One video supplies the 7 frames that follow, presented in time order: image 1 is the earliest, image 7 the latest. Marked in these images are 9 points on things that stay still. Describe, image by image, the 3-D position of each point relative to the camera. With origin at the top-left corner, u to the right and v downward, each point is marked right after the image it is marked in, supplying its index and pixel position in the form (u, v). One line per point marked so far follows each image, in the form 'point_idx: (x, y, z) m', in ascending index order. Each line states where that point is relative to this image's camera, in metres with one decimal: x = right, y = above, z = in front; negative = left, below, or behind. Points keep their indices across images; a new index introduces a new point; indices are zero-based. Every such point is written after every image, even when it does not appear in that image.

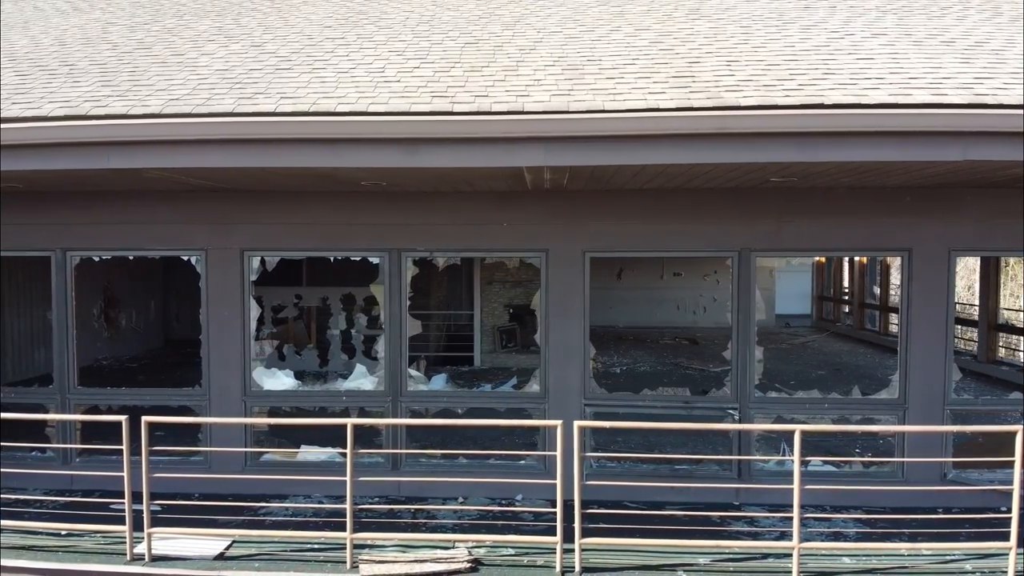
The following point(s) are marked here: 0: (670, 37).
0: (+1.2, +1.9, +4.8) m
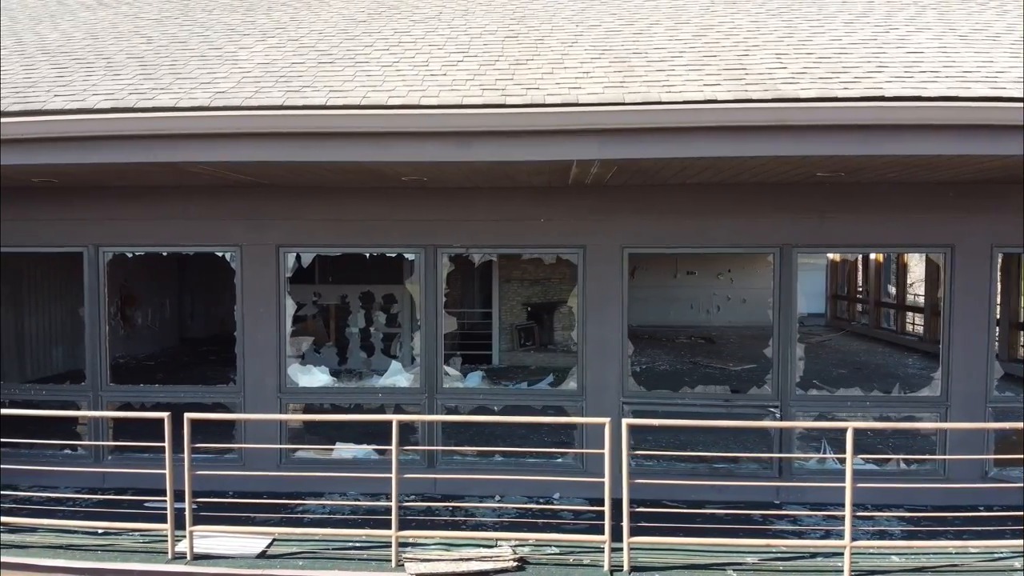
0: (+1.5, +2.0, +4.8) m
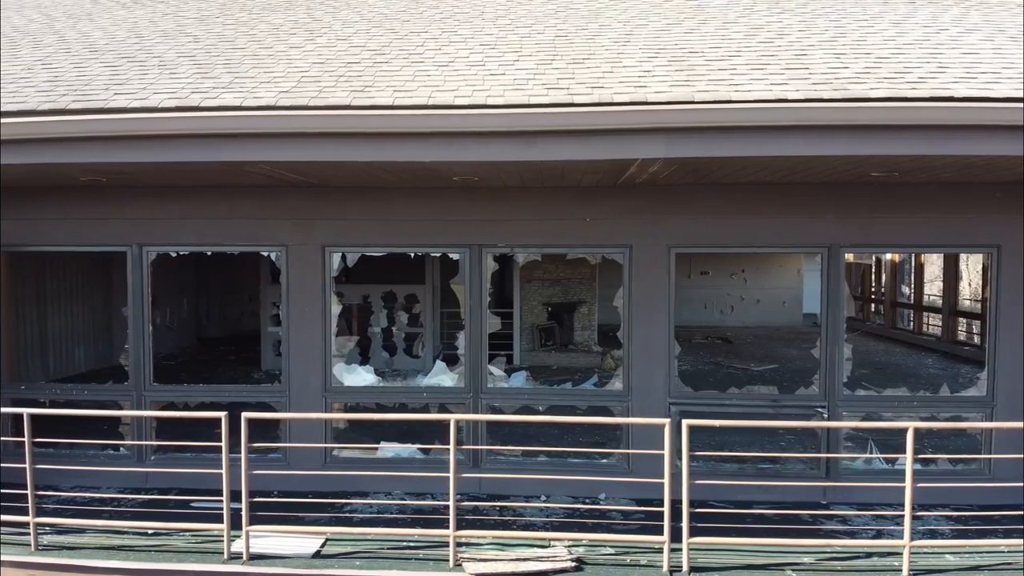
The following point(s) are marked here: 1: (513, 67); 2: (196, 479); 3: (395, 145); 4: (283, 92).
0: (+1.9, +2.0, +4.8) m
1: (0.0, +1.5, +4.2) m
2: (-2.7, -1.6, +5.4) m
3: (-0.7, +0.8, +3.6) m
4: (-1.4, +1.2, +3.9) m
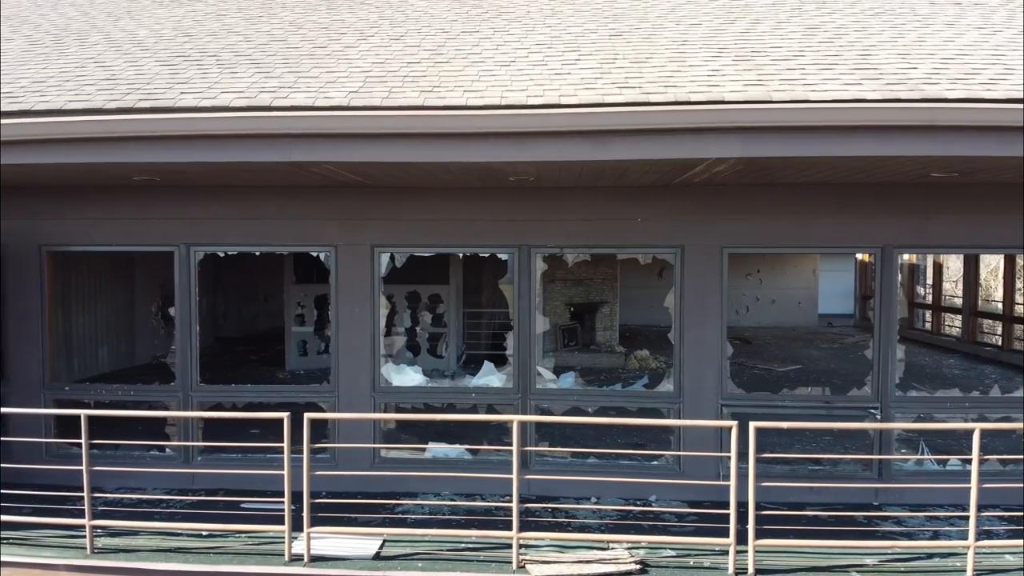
0: (+2.3, +1.9, +4.8) m
1: (+0.4, +1.5, +4.2) m
2: (-2.3, -1.6, +5.4) m
3: (-0.2, +0.8, +3.6) m
4: (-1.0, +1.2, +3.9) m
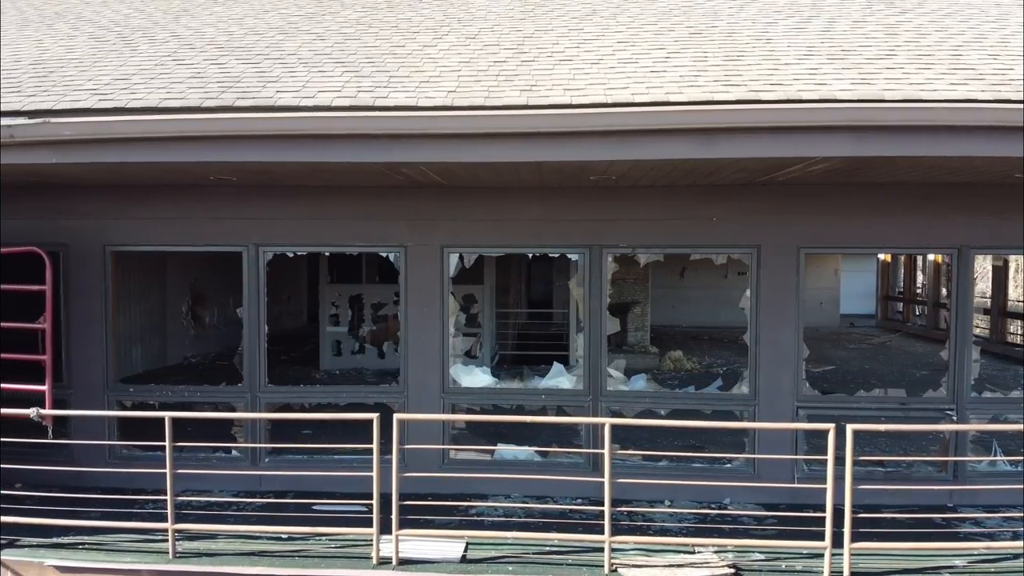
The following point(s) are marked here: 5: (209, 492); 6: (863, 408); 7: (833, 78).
0: (+2.9, +1.9, +4.8) m
1: (+1.0, +1.5, +4.1) m
2: (-1.7, -1.6, +5.3) m
3: (+0.4, +0.8, +3.5) m
4: (-0.4, +1.2, +3.8) m
5: (-2.5, -1.7, +5.3) m
6: (+2.8, -0.9, +5.0) m
7: (+1.9, +1.3, +3.8) m
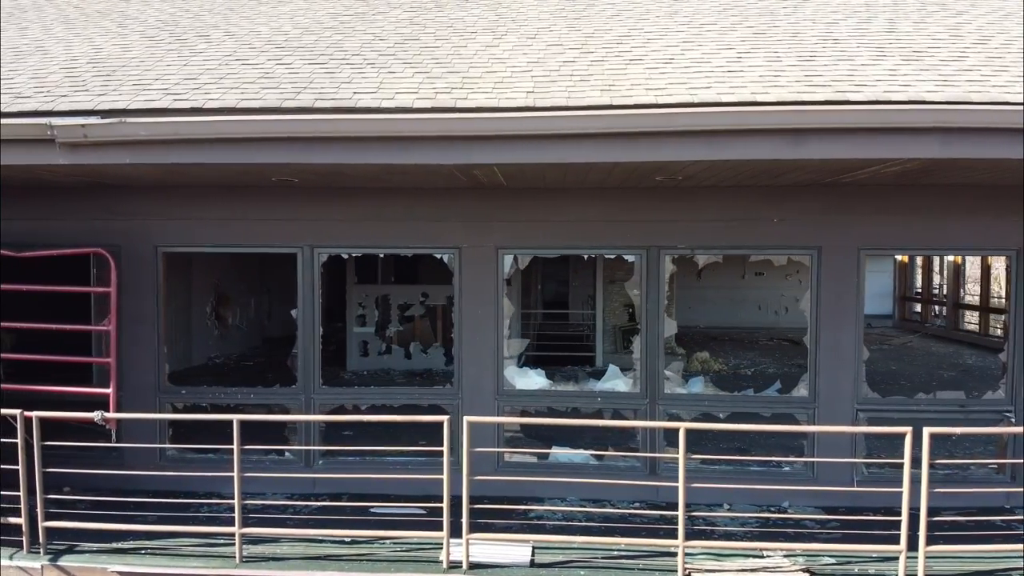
0: (+3.4, +1.9, +4.7) m
1: (+1.5, +1.5, +4.1) m
2: (-1.2, -1.6, +5.3) m
3: (+0.8, +0.8, +3.5) m
4: (+0.1, +1.2, +3.8) m
5: (-2.1, -1.7, +5.2) m
6: (+3.2, -1.0, +5.0) m
7: (+2.4, +1.2, +3.8) m
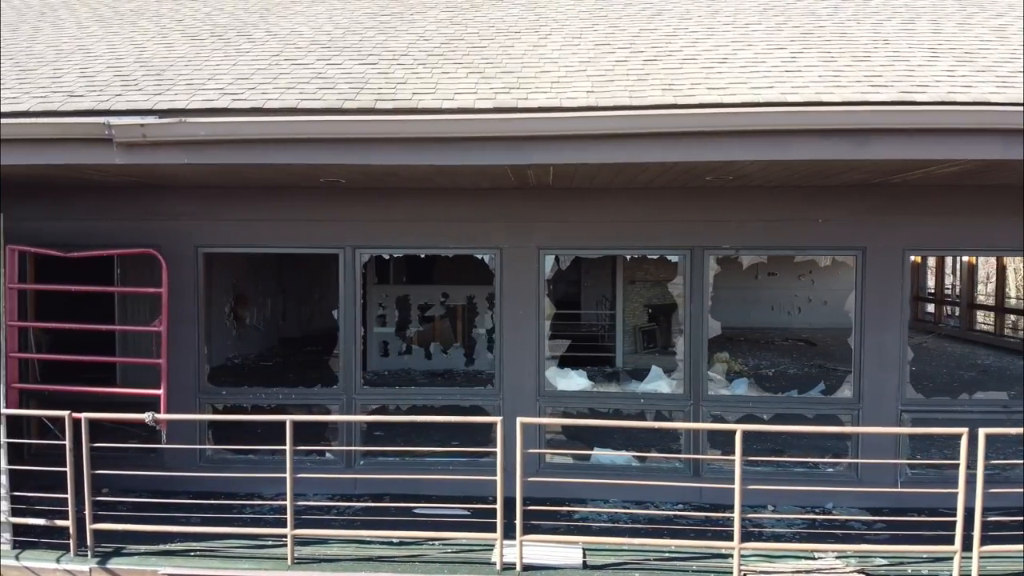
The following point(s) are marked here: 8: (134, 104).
0: (+3.8, +1.9, +4.7) m
1: (+1.8, +1.4, +4.1) m
2: (-0.9, -1.6, +5.3) m
3: (+1.2, +0.8, +3.5) m
4: (+0.5, +1.2, +3.8) m
5: (-1.7, -1.7, +5.2) m
6: (+3.6, -1.0, +5.0) m
7: (+2.7, +1.2, +3.8) m
8: (-2.3, +1.1, +3.9) m
